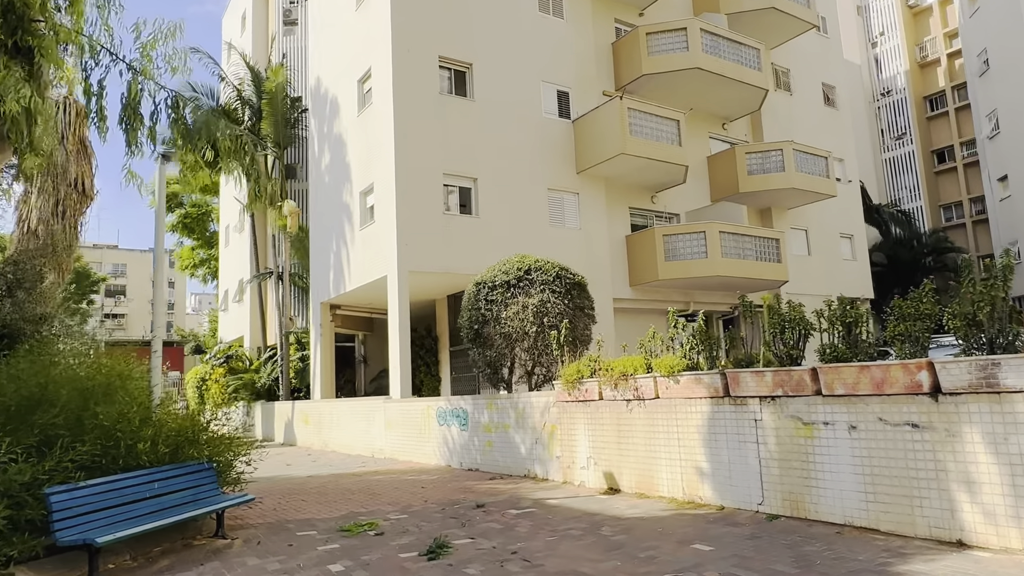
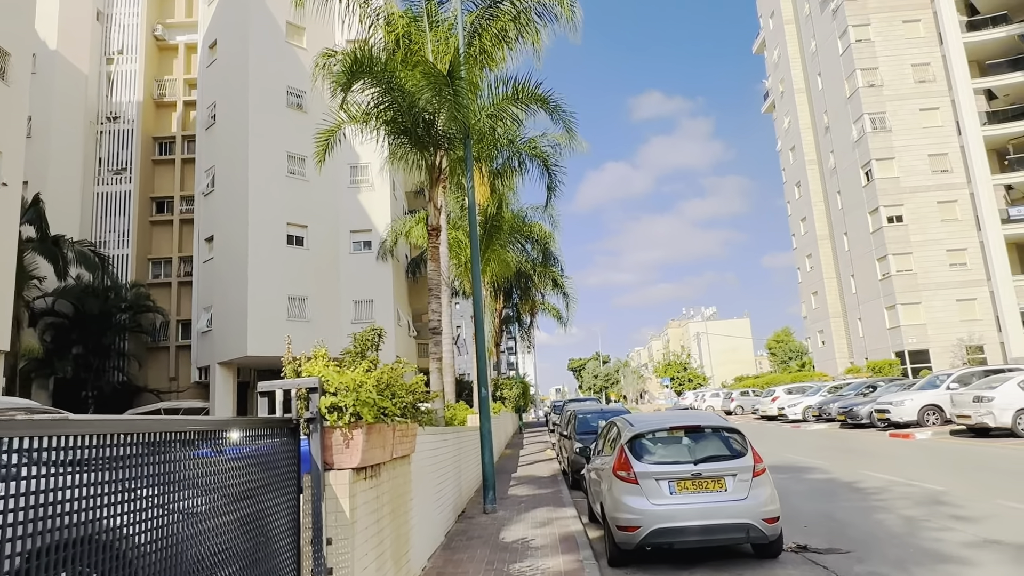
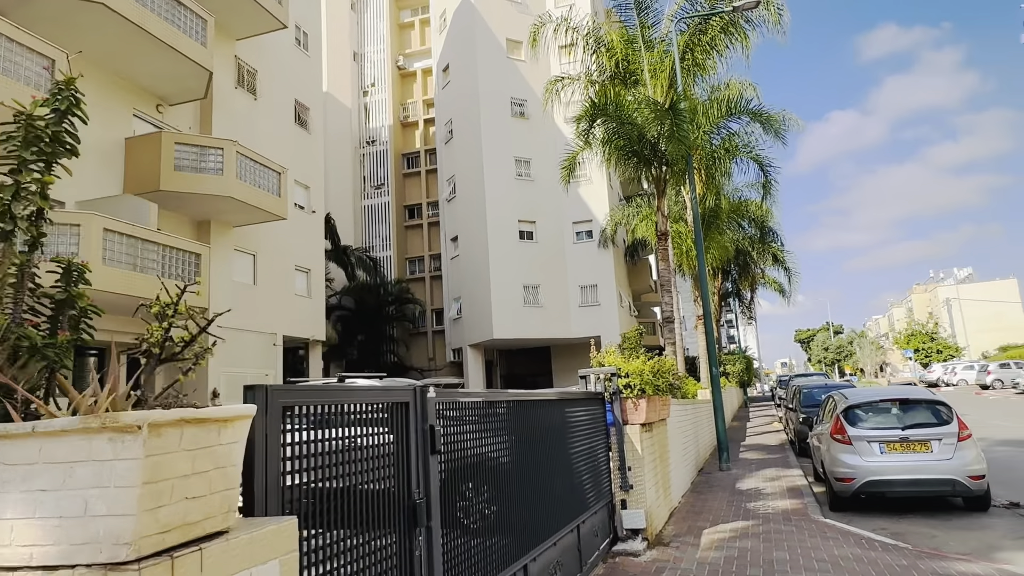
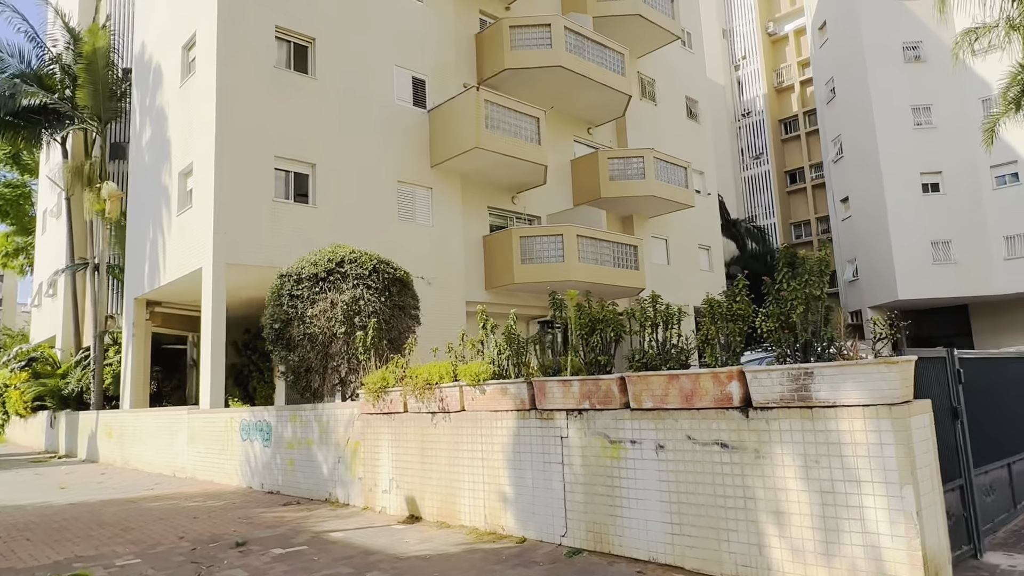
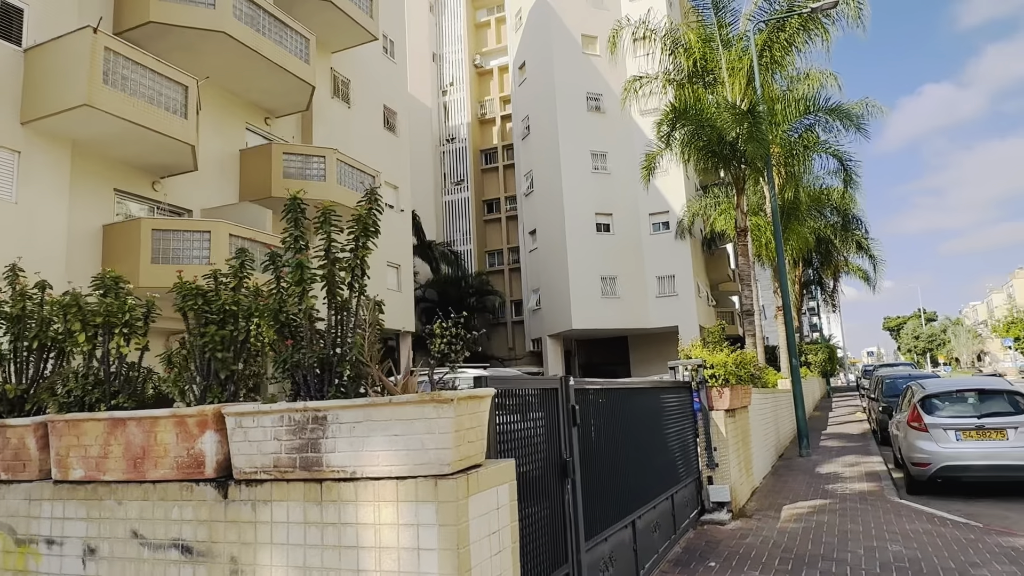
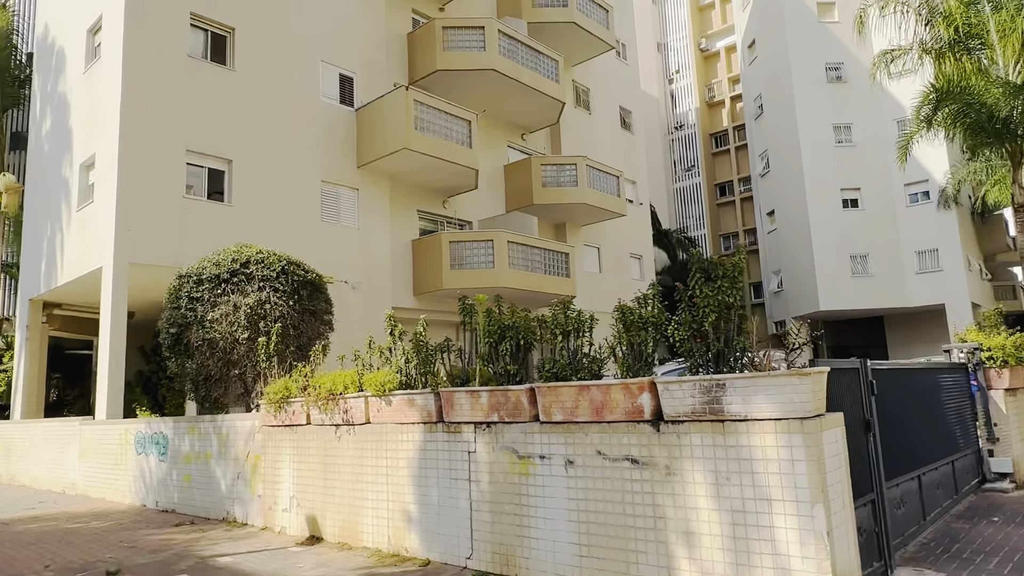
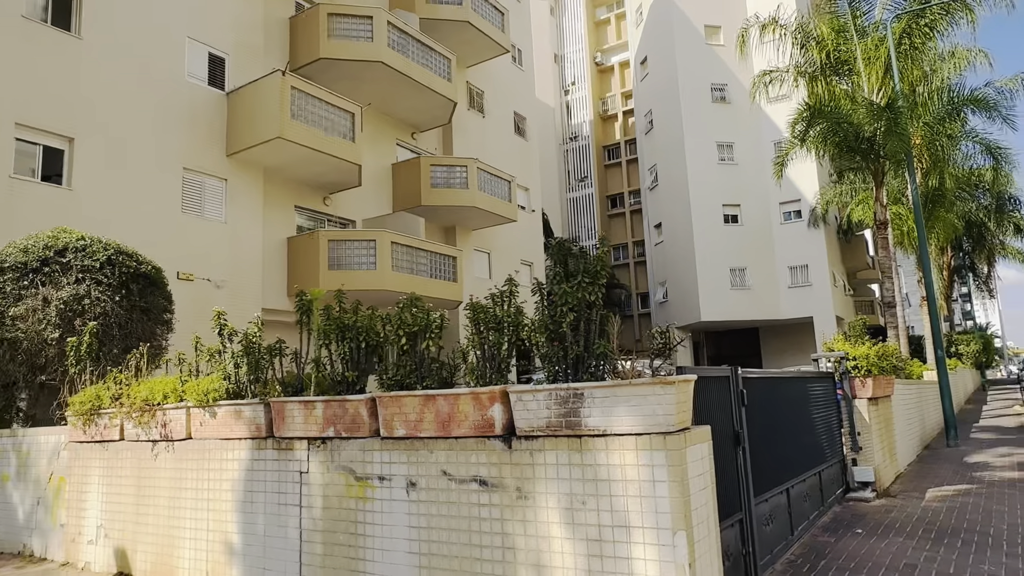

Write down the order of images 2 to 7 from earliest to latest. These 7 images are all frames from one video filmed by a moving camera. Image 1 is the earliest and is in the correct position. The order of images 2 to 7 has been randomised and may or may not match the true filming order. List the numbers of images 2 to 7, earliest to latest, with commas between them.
4, 6, 7, 5, 3, 2
